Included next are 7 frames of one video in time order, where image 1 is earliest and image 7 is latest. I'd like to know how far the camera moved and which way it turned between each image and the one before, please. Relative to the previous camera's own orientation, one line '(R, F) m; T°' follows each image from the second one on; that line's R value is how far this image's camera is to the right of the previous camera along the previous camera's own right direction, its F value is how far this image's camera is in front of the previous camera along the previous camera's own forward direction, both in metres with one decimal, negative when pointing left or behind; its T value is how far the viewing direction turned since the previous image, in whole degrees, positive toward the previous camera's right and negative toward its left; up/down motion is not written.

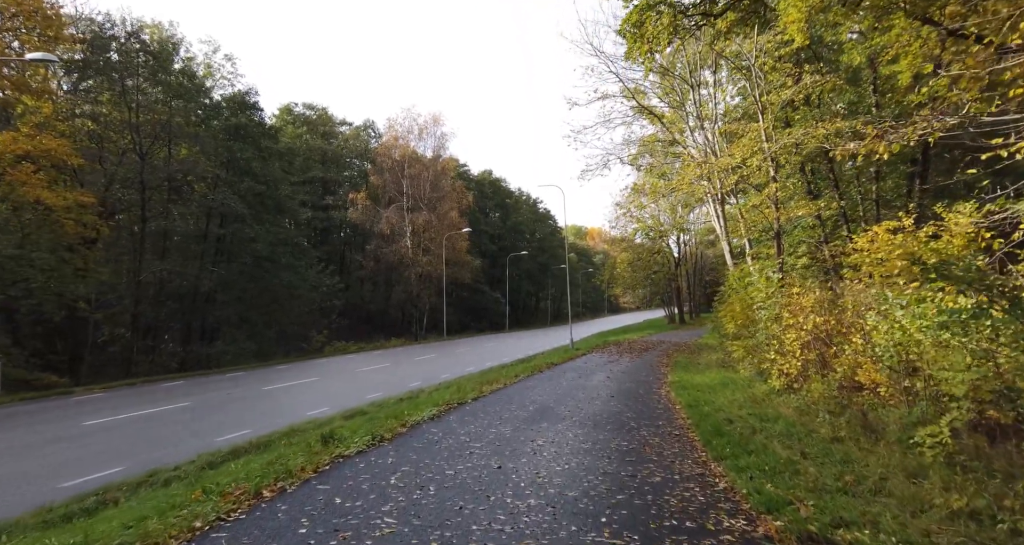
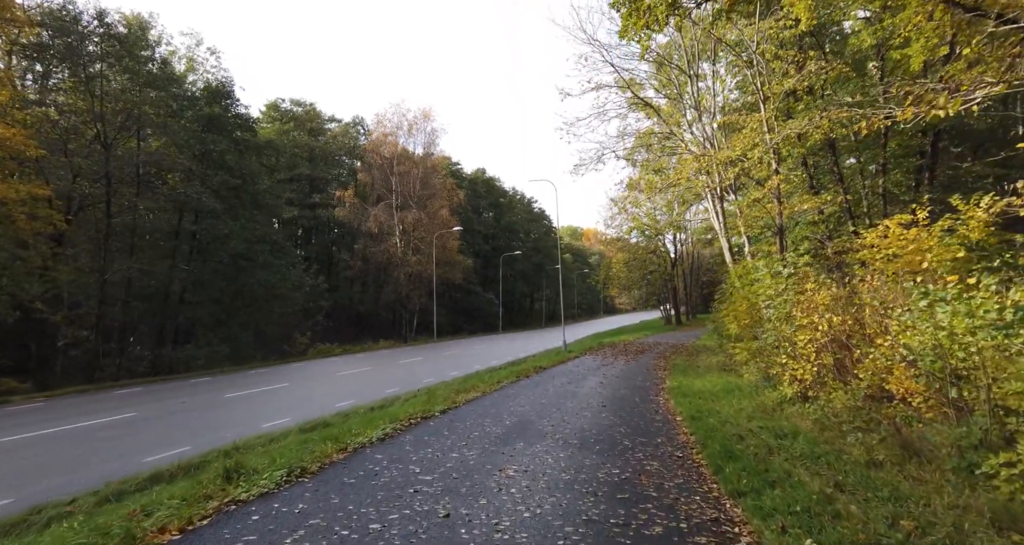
(+0.2, +0.9) m; 0°
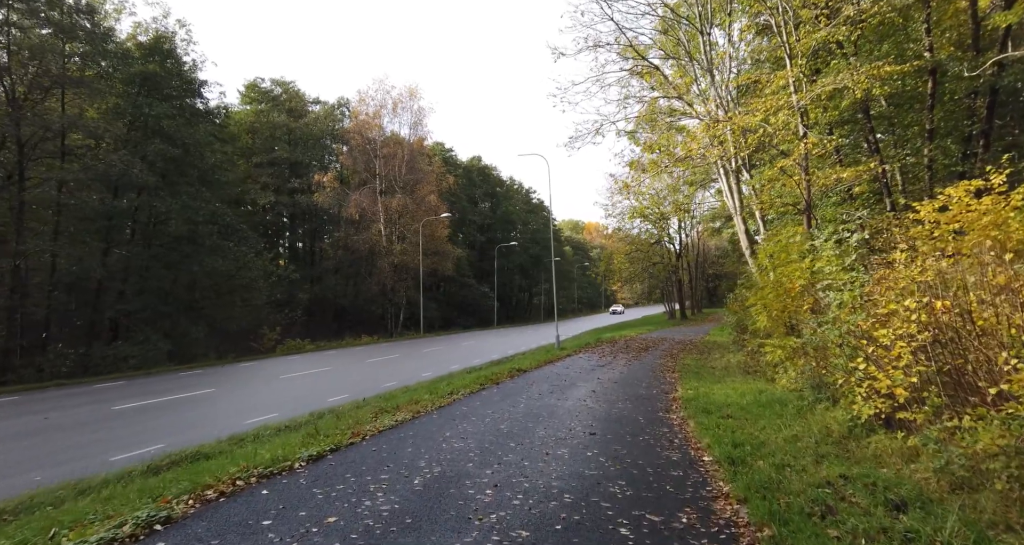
(+0.5, +2.4) m; 0°
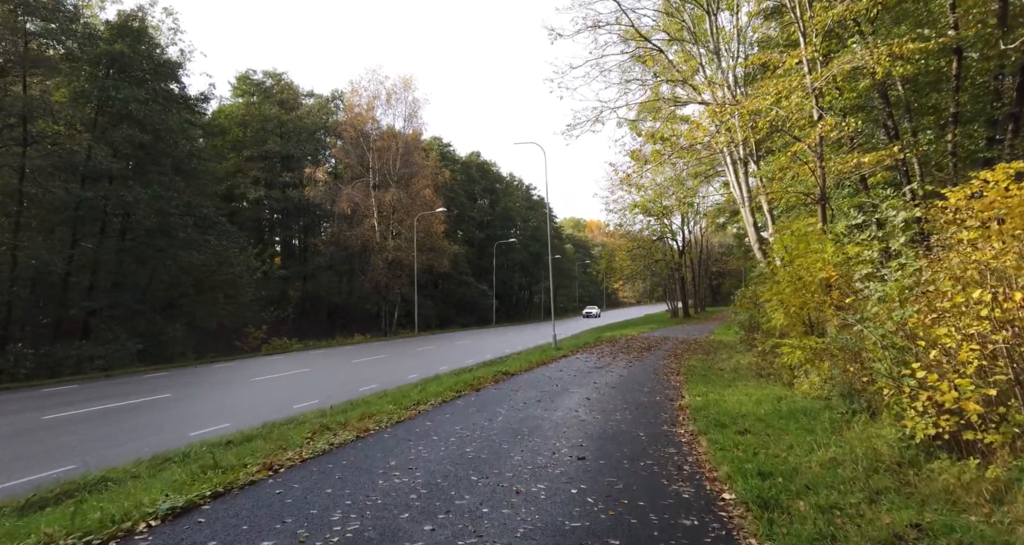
(+0.2, +1.0) m; 0°
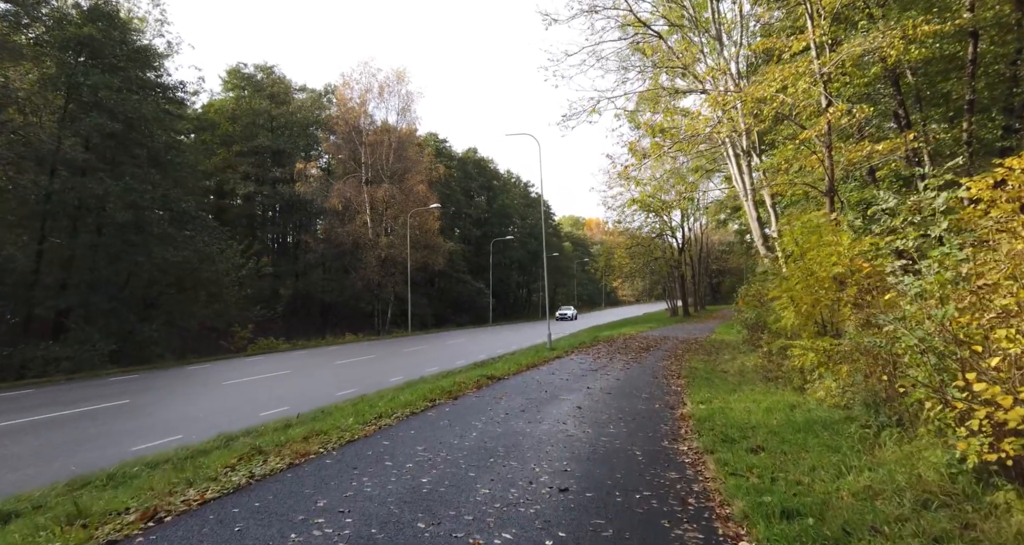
(+0.2, +0.7) m; 0°
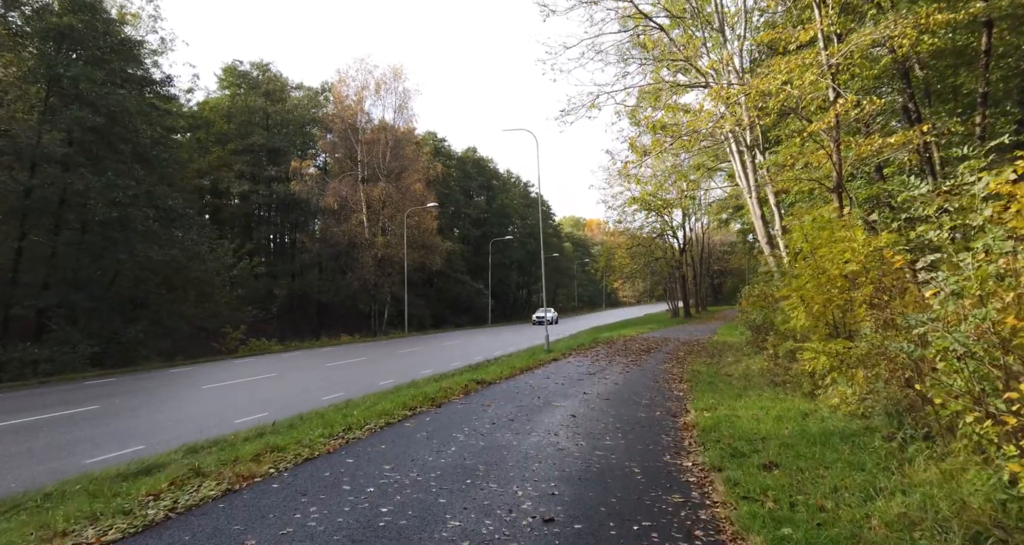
(+0.1, +0.5) m; 0°
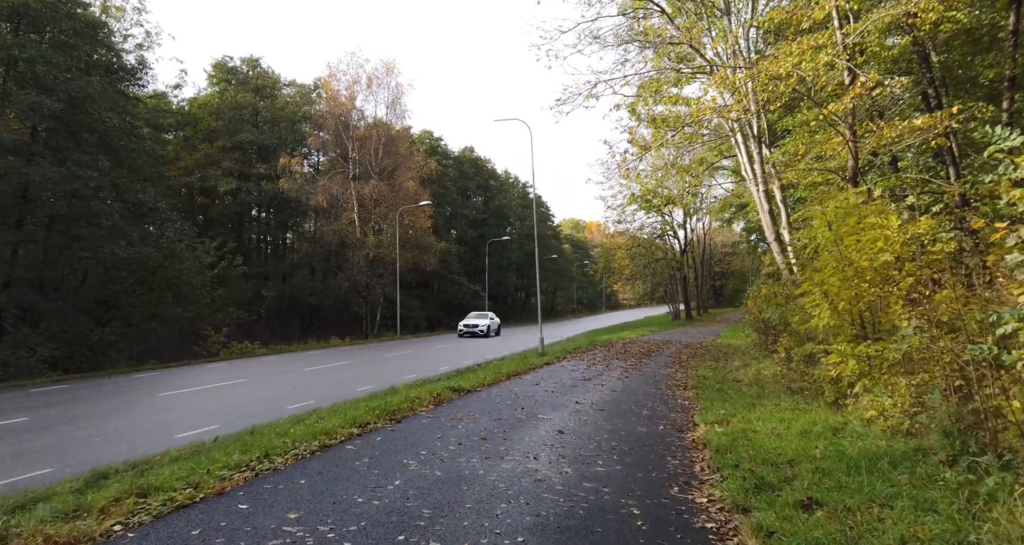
(+0.2, +0.9) m; 0°
